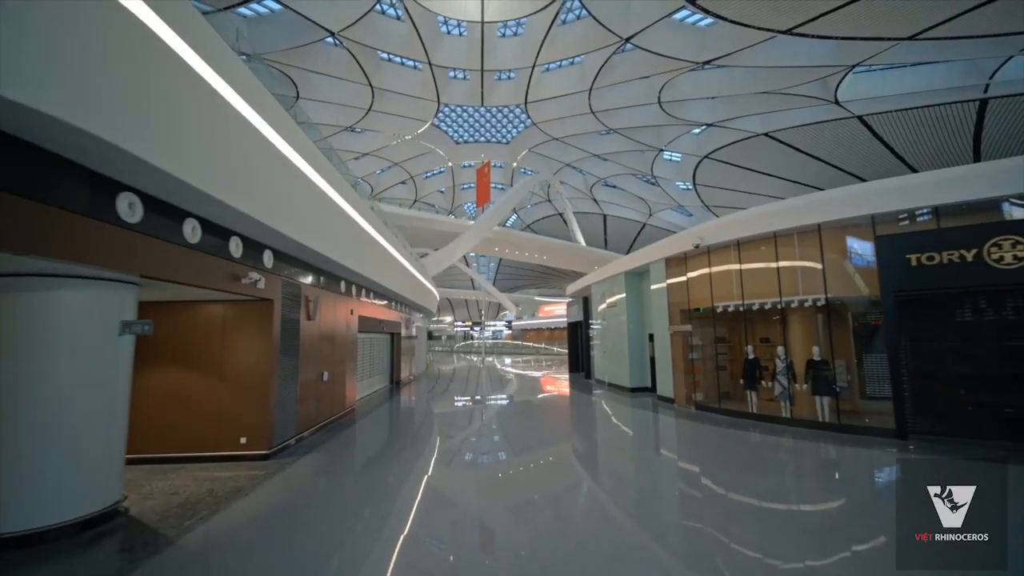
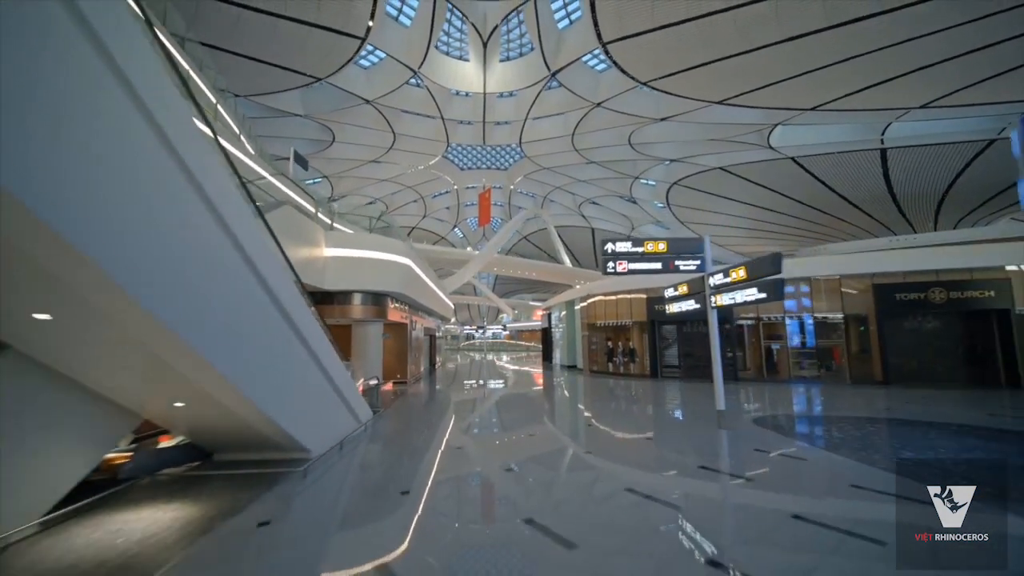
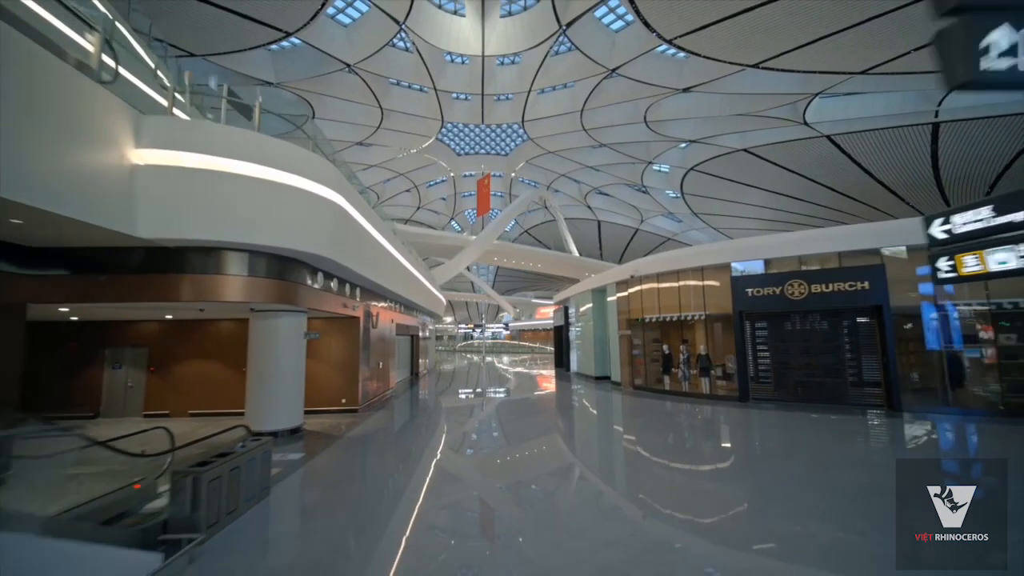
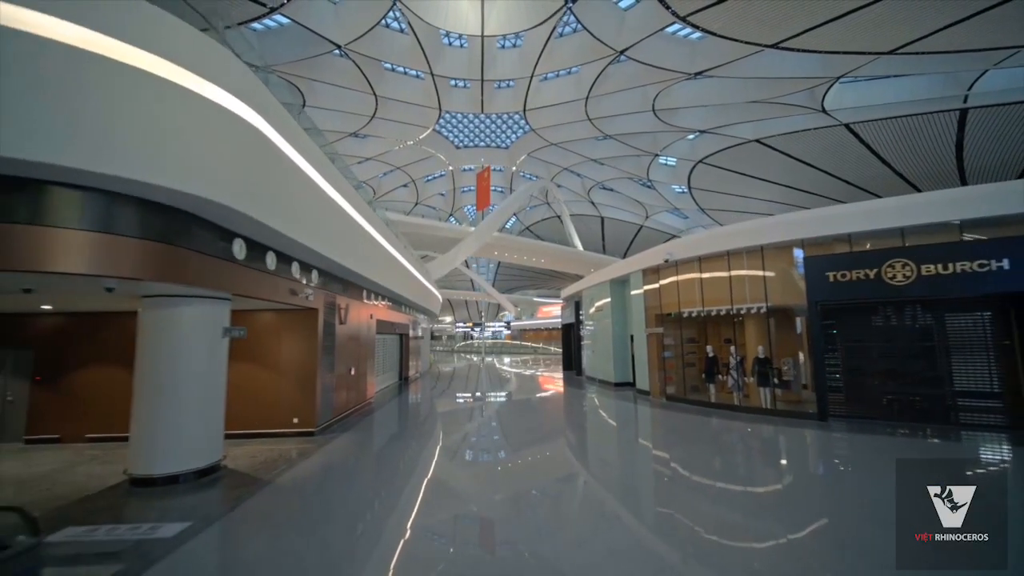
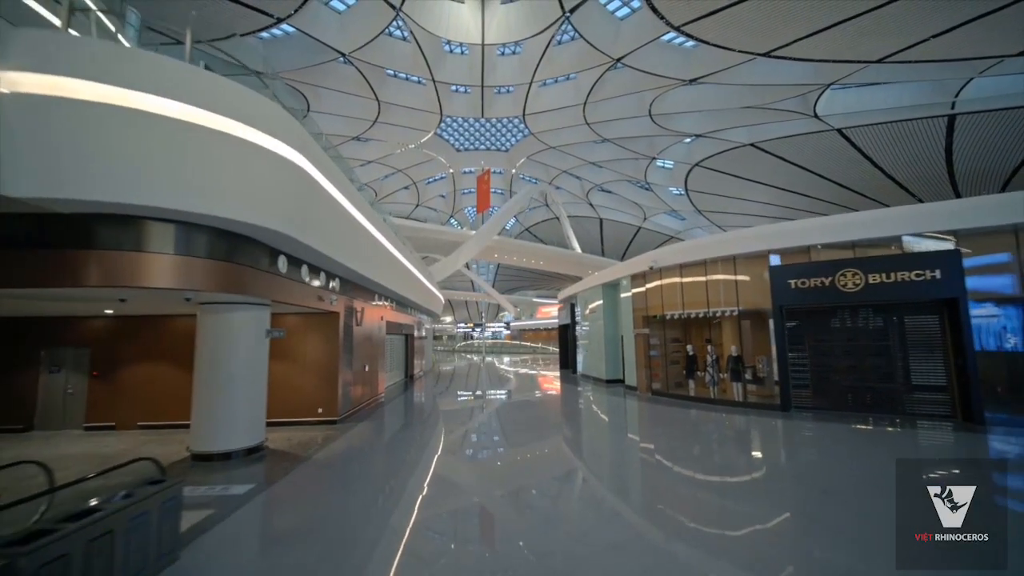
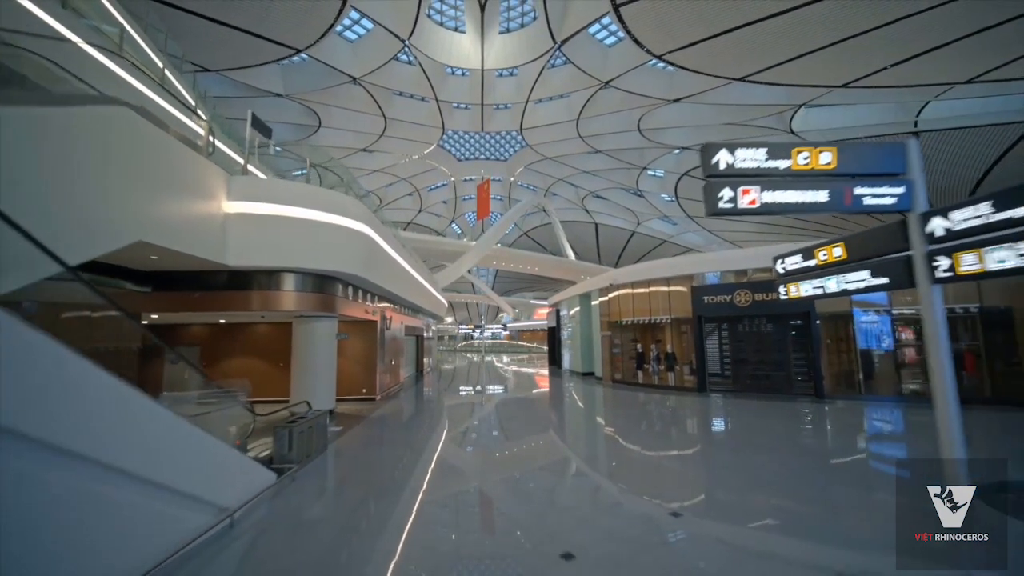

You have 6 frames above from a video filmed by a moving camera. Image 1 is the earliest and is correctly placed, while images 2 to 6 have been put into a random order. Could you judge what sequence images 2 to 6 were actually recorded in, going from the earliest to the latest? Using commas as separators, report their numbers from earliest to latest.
4, 5, 3, 6, 2
